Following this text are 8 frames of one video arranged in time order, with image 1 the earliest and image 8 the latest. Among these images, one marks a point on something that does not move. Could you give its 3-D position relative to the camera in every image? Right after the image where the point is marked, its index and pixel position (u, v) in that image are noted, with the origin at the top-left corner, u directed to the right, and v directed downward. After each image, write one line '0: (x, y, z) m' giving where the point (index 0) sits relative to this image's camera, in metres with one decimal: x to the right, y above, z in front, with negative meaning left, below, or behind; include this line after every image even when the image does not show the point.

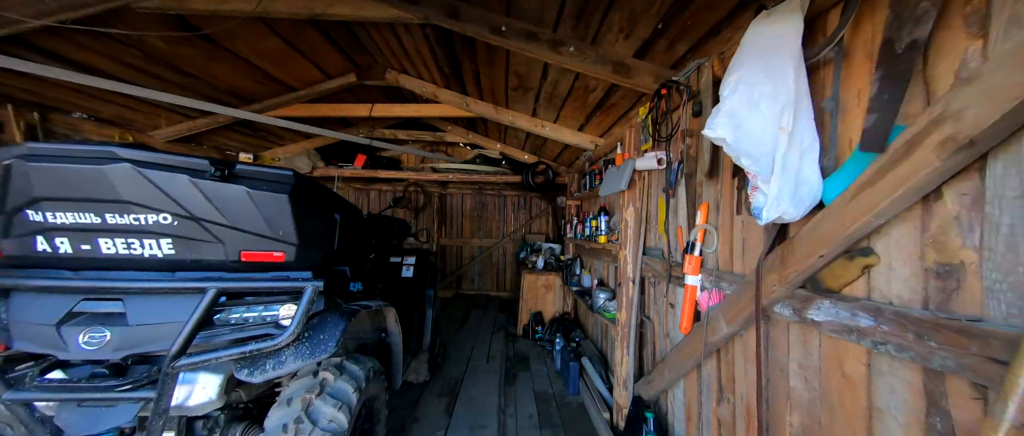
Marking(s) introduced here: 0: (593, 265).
0: (+0.9, -0.5, +3.6) m
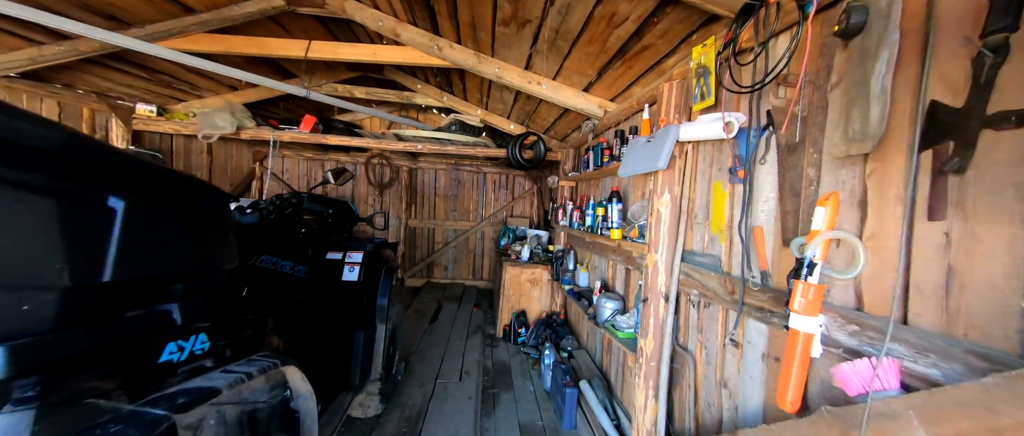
0: (+0.7, -0.4, +3.0) m
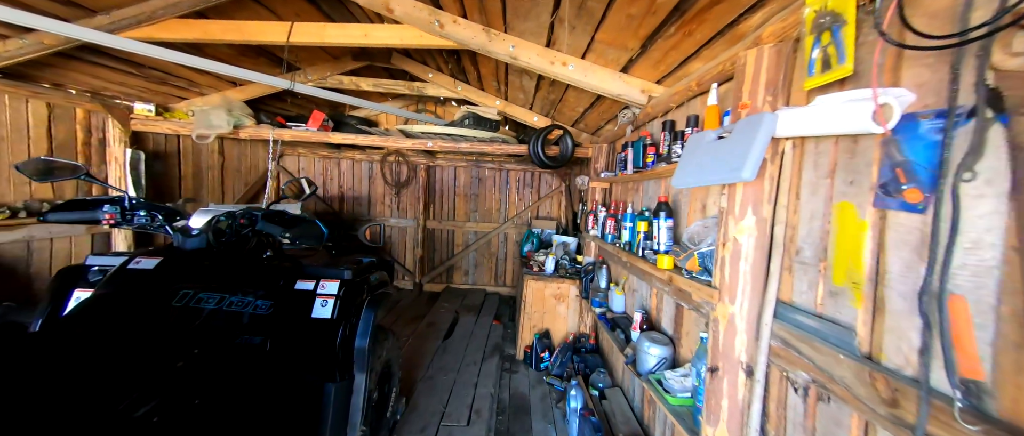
0: (+0.8, -0.5, +2.4) m
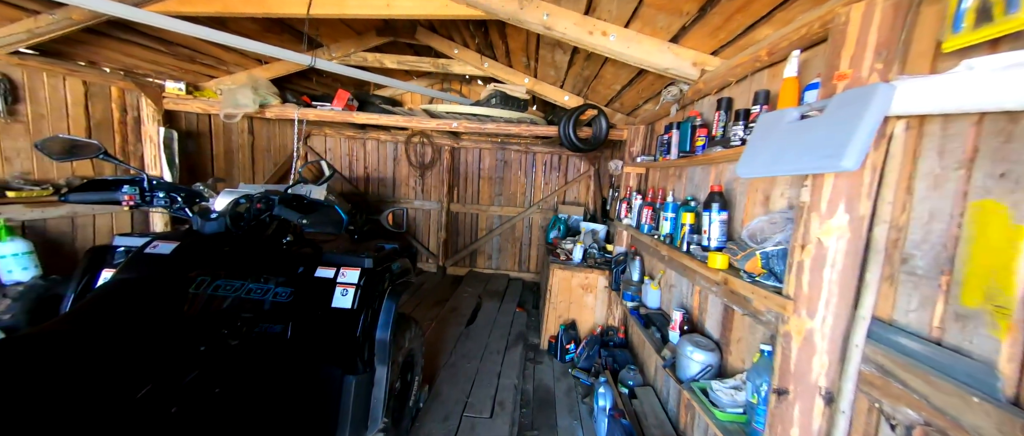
0: (+1.0, -0.4, +2.3) m
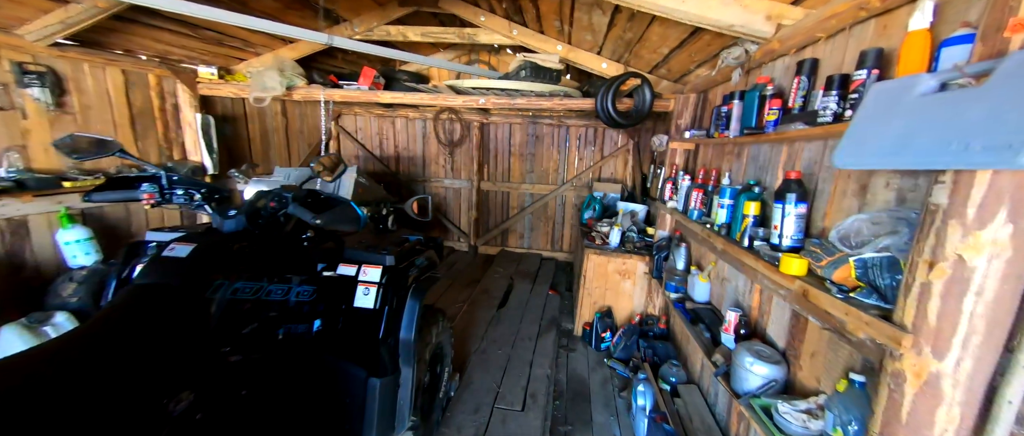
0: (+1.2, -0.3, +2.0) m
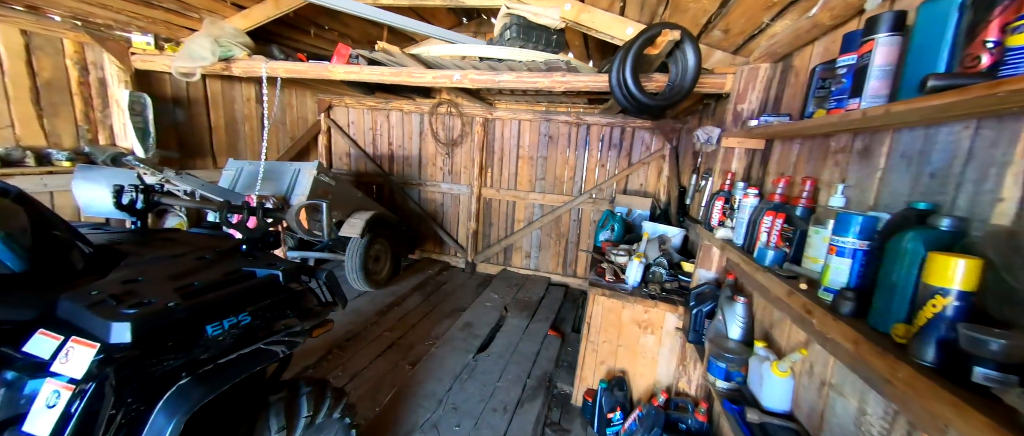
0: (+1.0, -0.5, +1.1) m
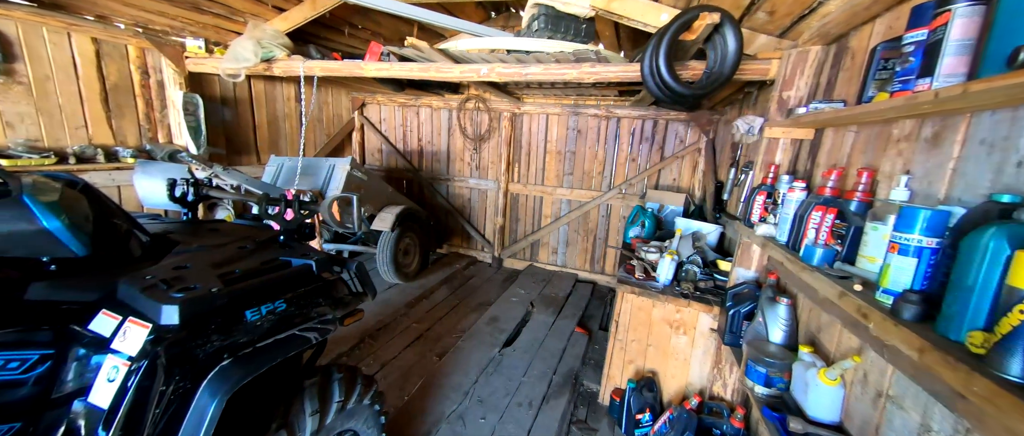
0: (+1.0, -0.4, +1.0) m
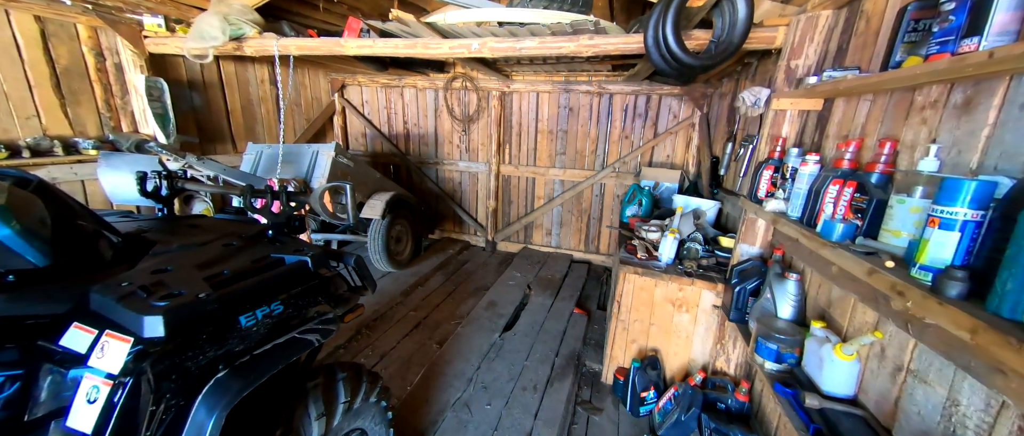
0: (+1.1, -0.4, +1.0) m
